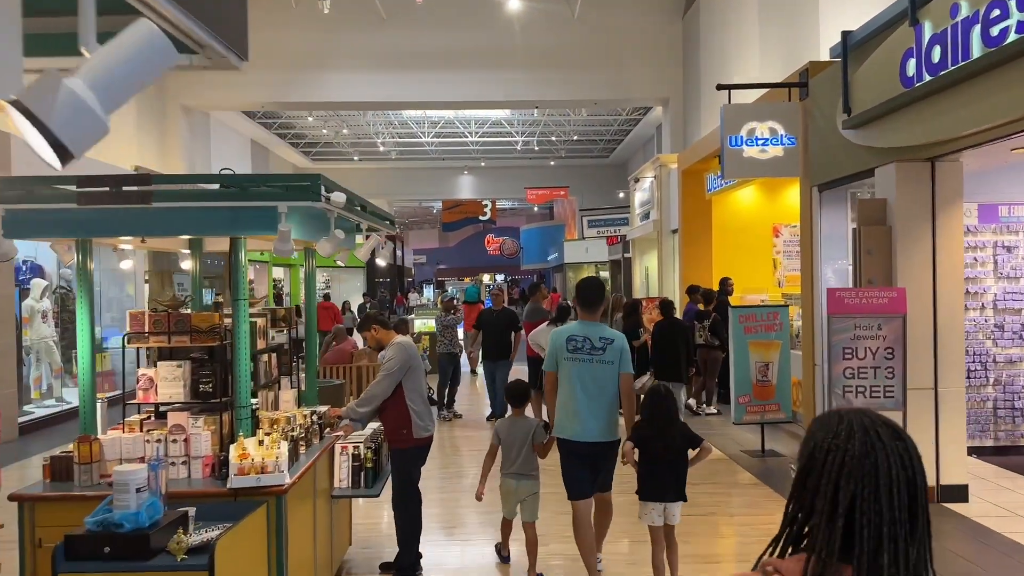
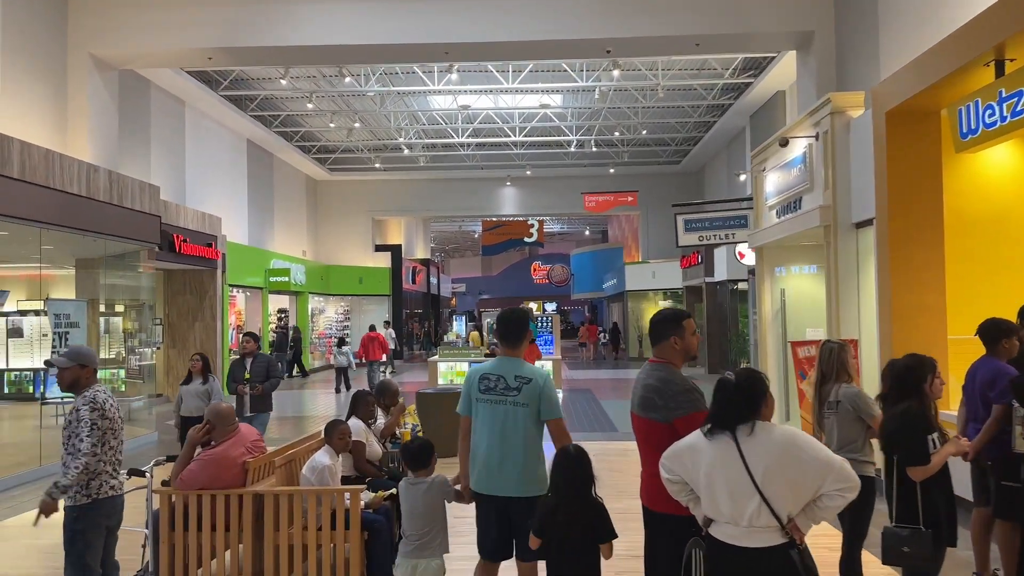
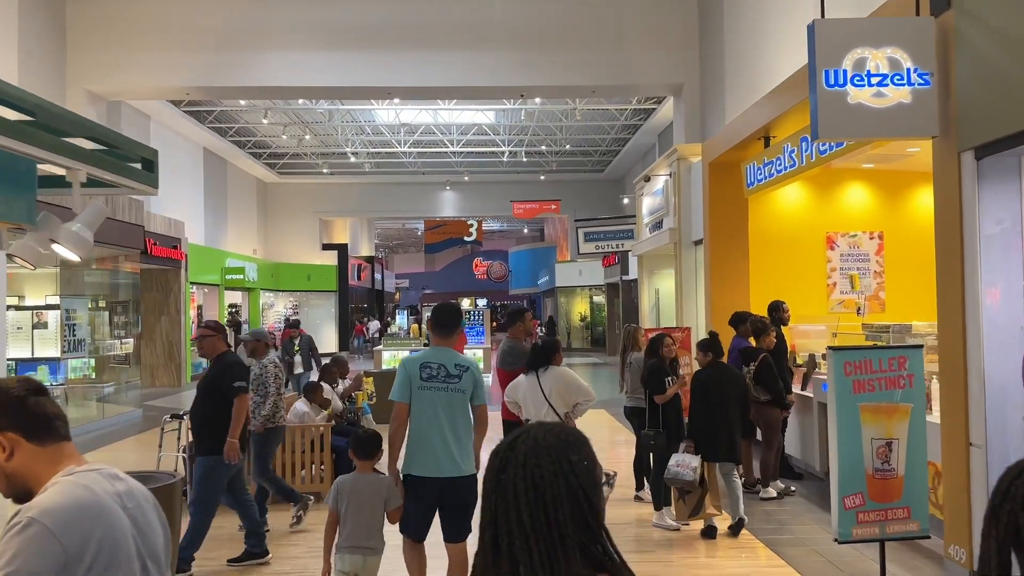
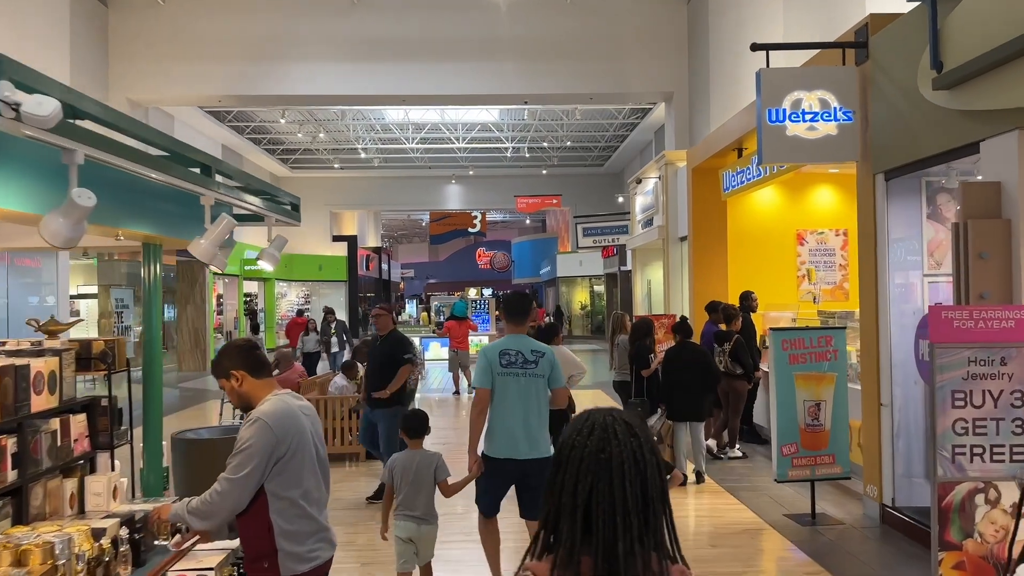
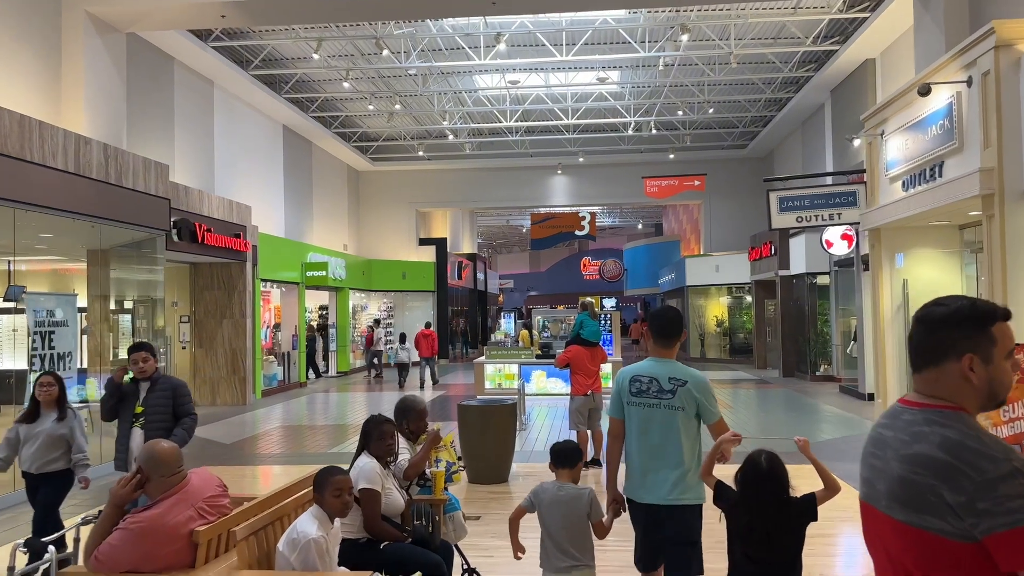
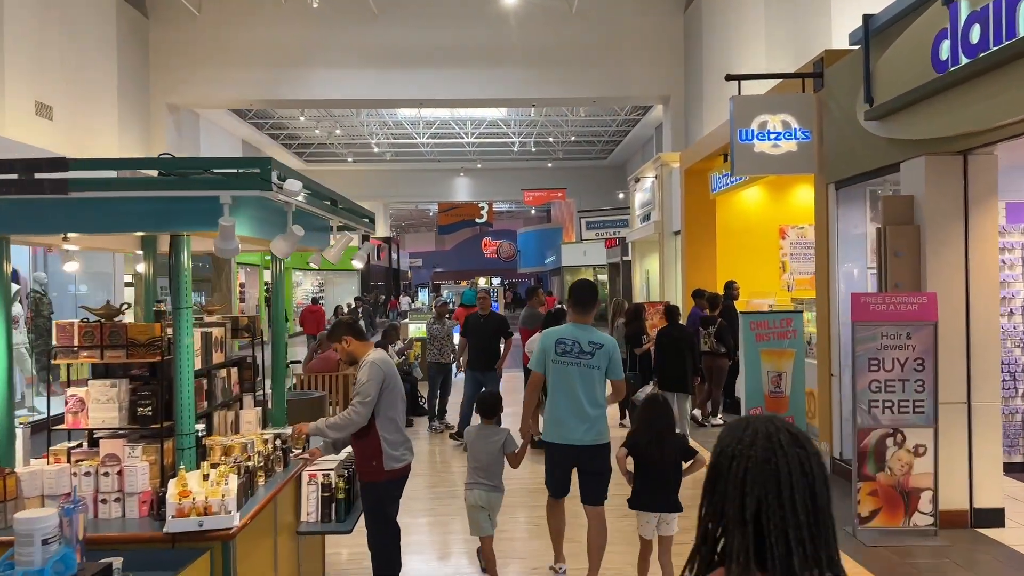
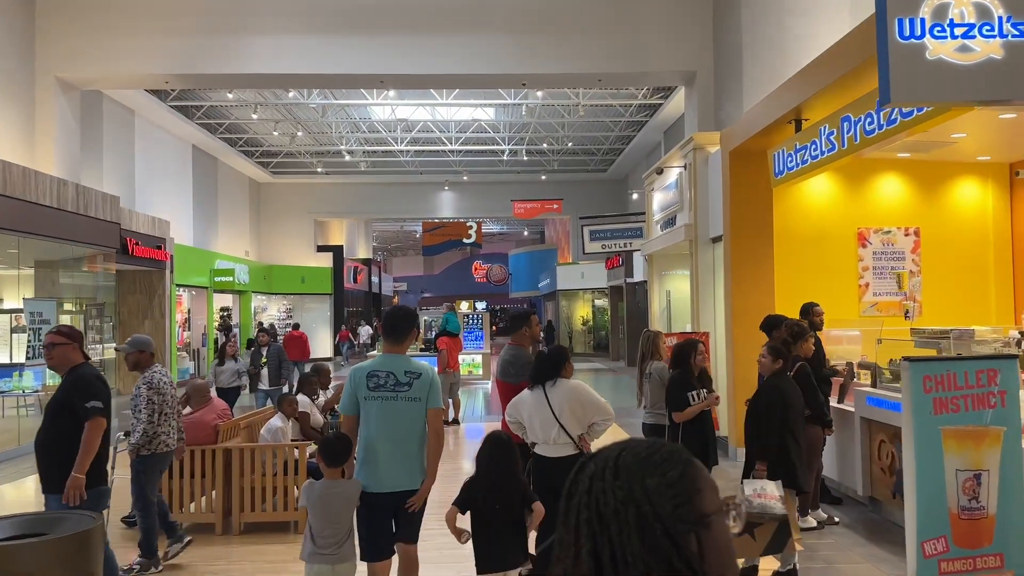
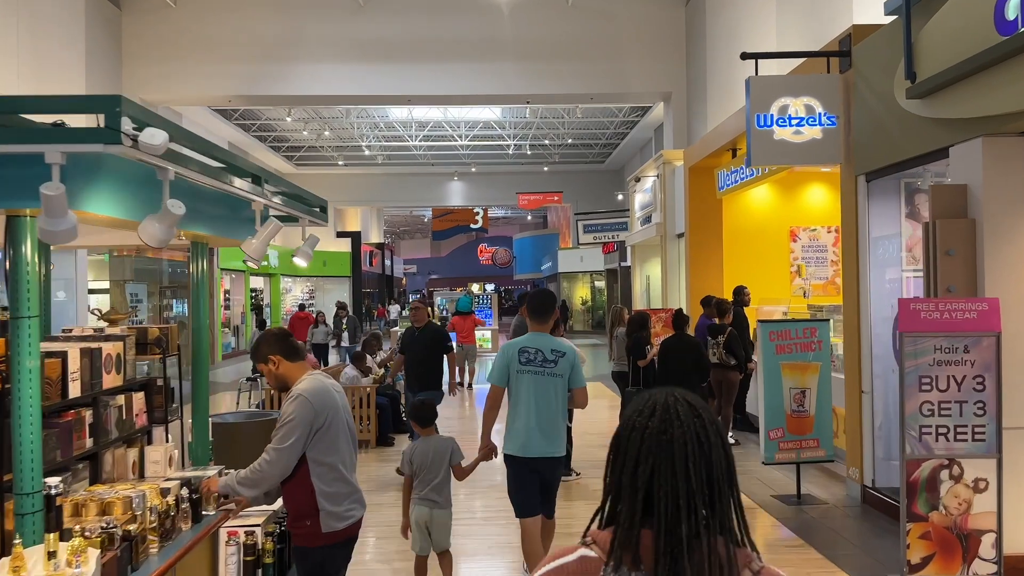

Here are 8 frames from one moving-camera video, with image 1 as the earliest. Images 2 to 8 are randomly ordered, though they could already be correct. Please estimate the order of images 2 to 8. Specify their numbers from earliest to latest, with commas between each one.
6, 8, 4, 3, 7, 2, 5
